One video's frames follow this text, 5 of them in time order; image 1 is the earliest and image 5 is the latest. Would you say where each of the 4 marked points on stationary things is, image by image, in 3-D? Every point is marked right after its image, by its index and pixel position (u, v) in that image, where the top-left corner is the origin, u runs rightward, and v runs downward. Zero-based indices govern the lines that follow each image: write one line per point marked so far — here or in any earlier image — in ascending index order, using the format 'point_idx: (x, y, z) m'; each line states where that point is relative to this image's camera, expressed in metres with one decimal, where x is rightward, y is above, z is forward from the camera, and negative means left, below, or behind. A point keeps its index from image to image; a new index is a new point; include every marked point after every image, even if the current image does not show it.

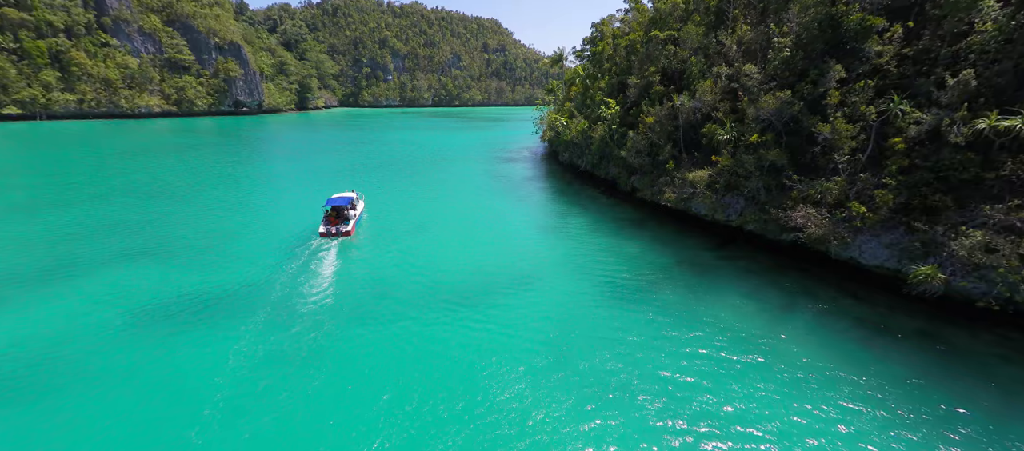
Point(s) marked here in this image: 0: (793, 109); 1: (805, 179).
0: (+12.6, +5.2, +19.1) m
1: (+12.9, +2.0, +18.6) m
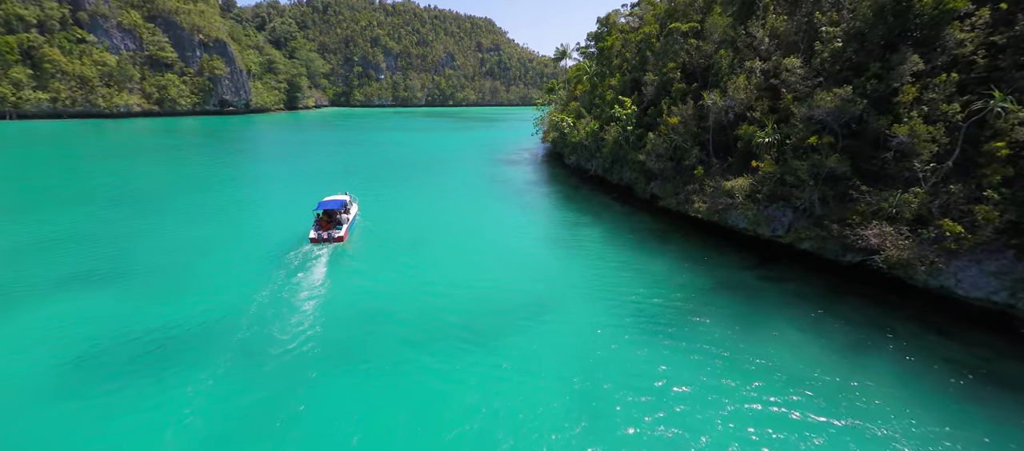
0: (+13.2, +4.5, +16.4) m
1: (+13.5, +1.3, +15.8) m
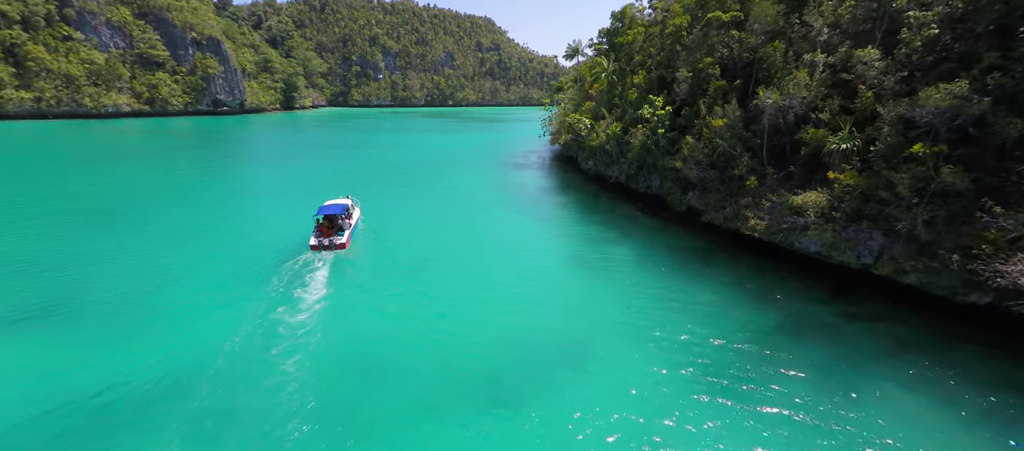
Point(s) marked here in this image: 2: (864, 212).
0: (+14.3, +3.6, +13.1) m
1: (+14.5, +0.4, +12.6) m
2: (+13.0, +0.5, +15.8) m
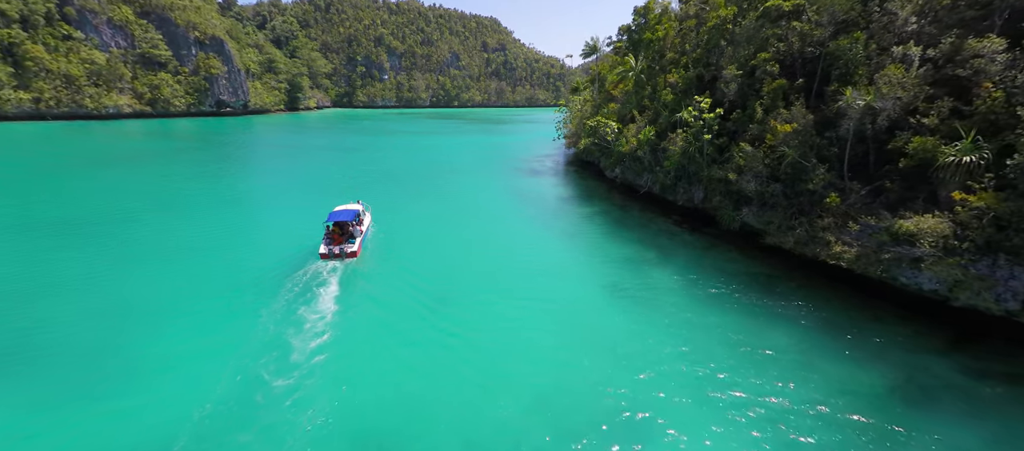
0: (+15.5, +2.6, +9.8) m
1: (+15.8, -0.6, +9.3) m
2: (+14.3, -0.5, +12.5) m
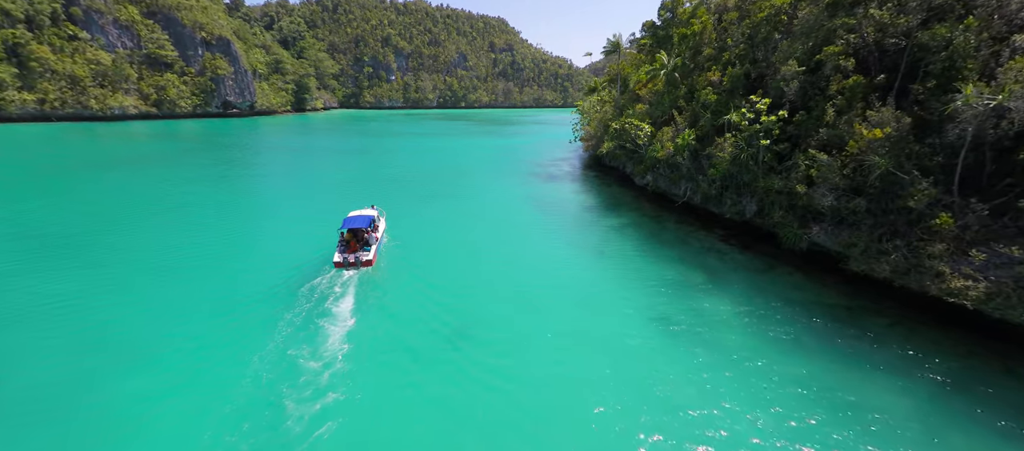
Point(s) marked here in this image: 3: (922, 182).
0: (+16.7, +1.7, +6.8) m
1: (+17.0, -1.5, +6.3) m
2: (+15.6, -1.3, +9.6) m
3: (+13.9, +1.5, +14.8) m
